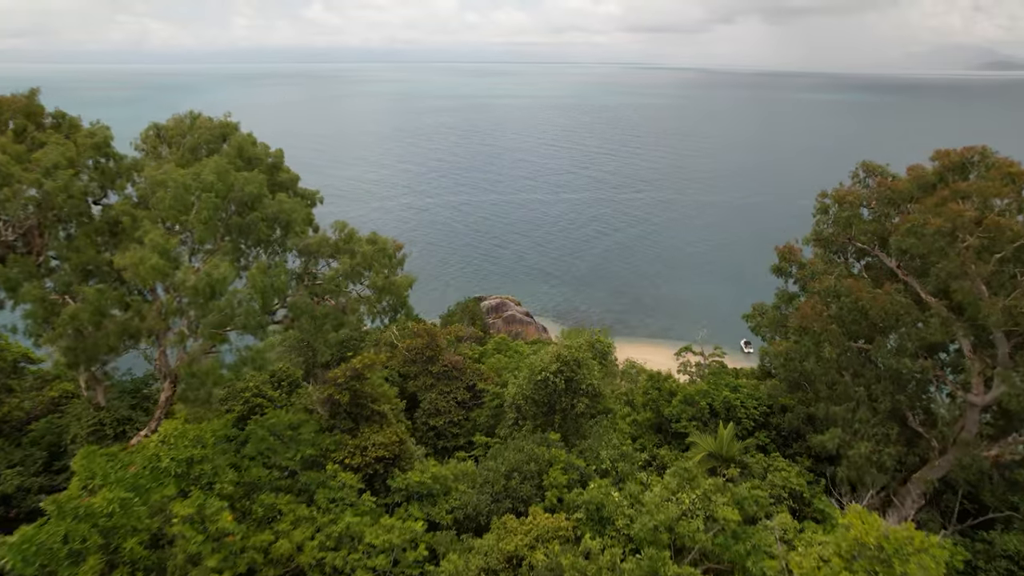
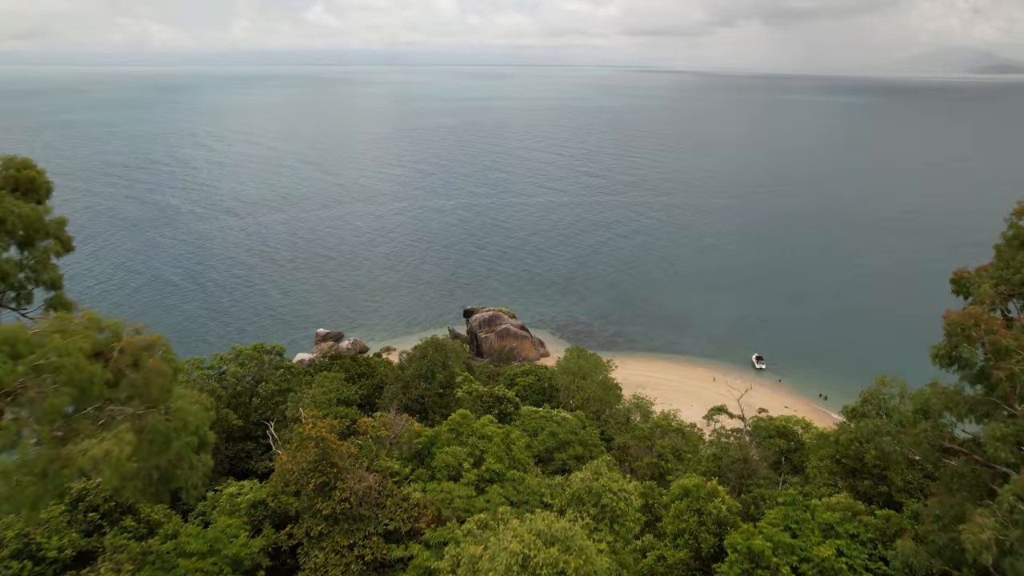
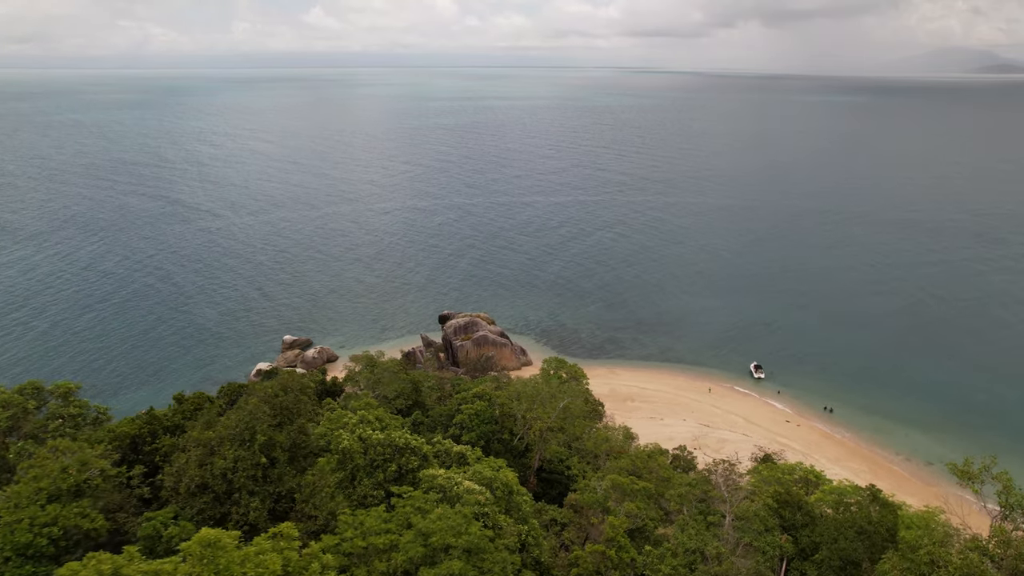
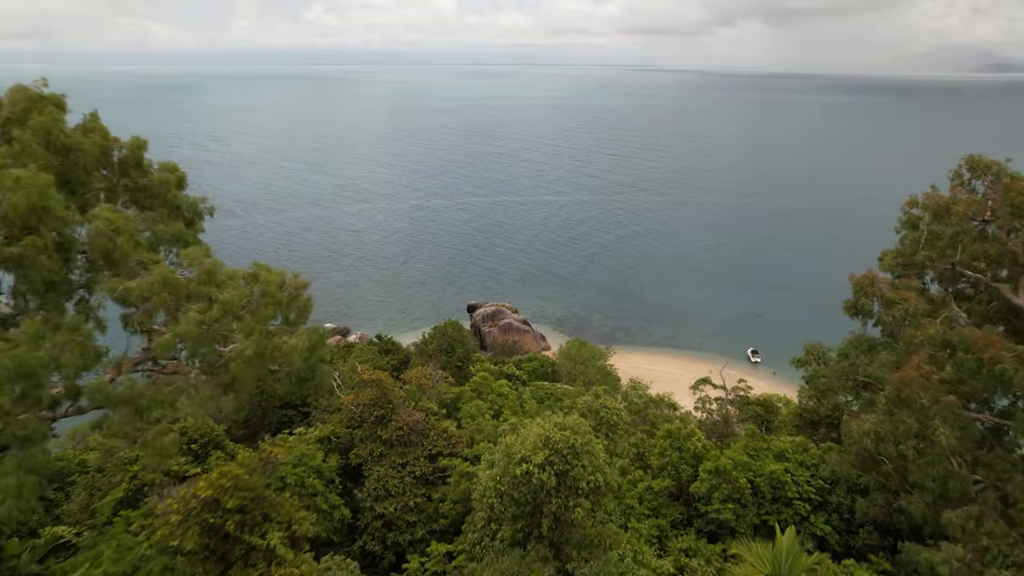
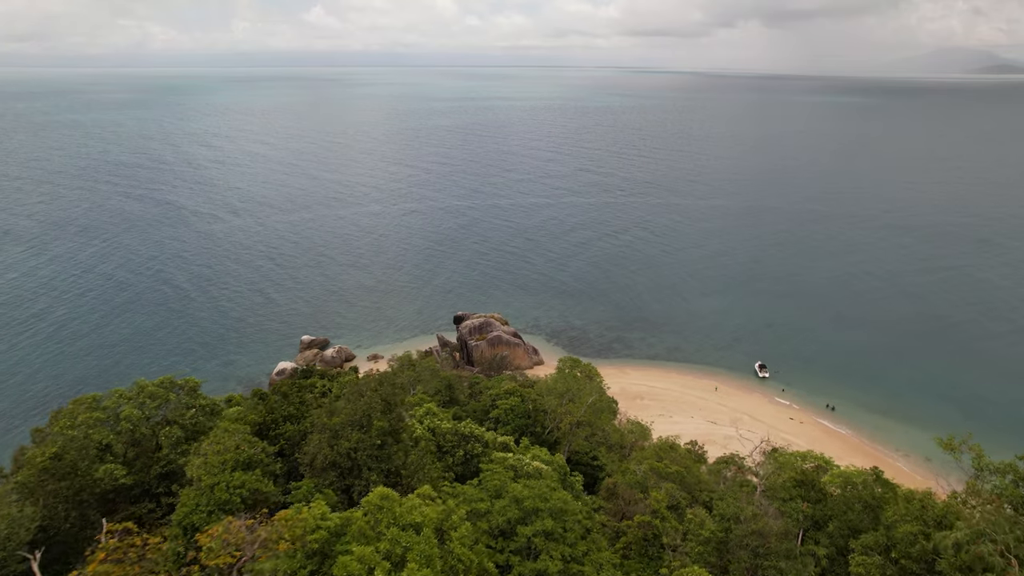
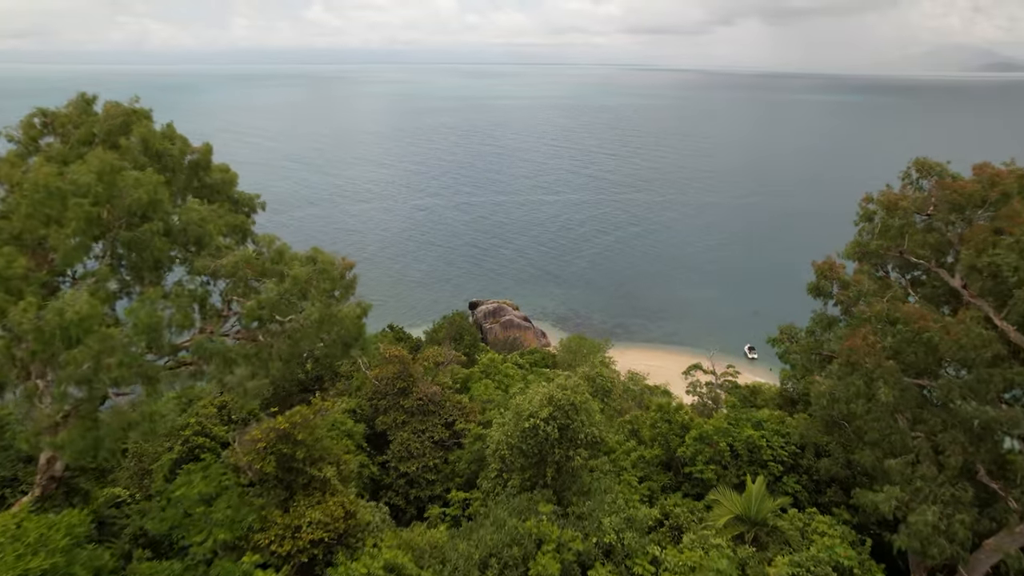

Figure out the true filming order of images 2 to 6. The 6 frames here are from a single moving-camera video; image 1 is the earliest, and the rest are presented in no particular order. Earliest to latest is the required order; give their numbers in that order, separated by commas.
6, 4, 2, 5, 3
